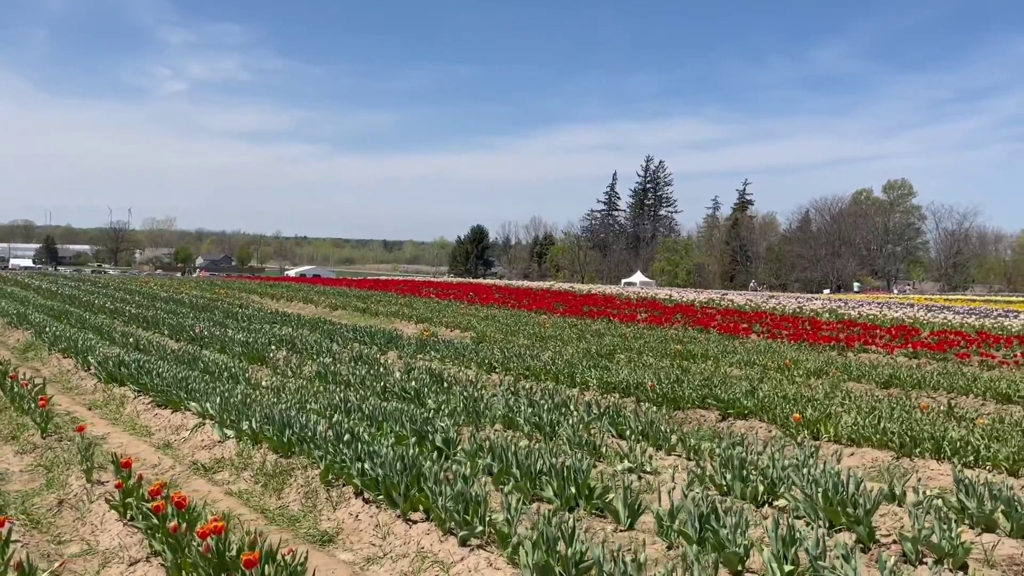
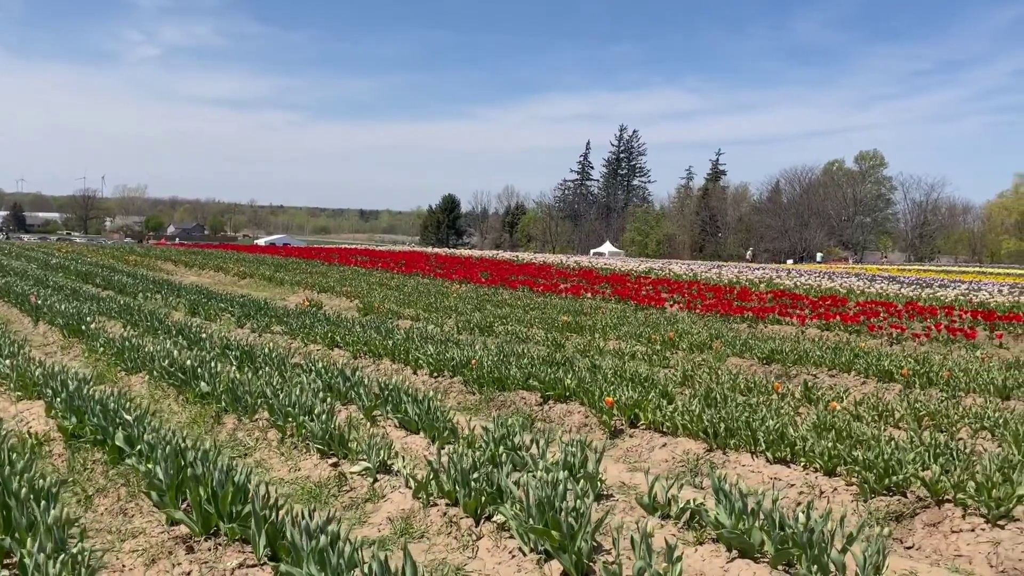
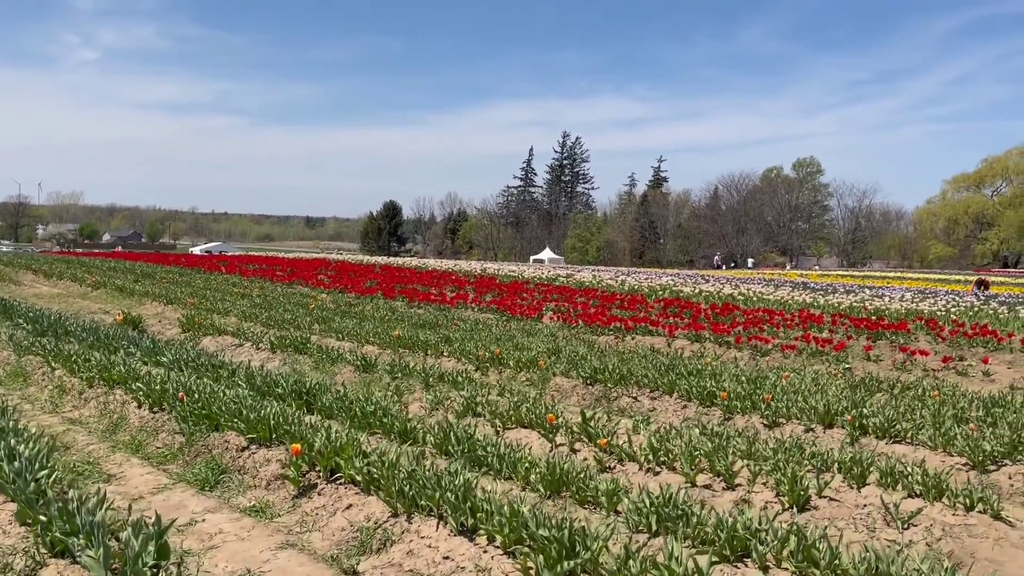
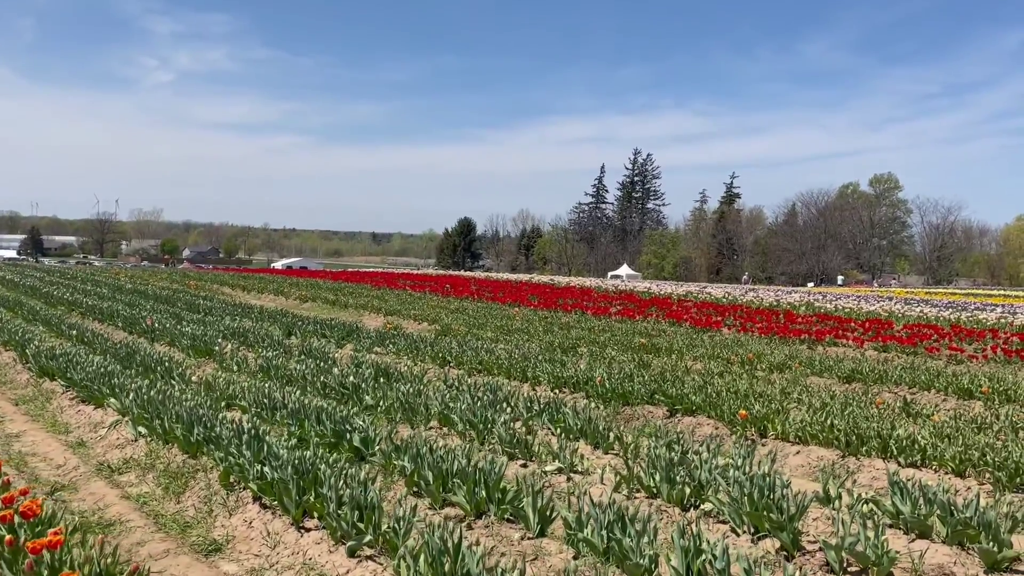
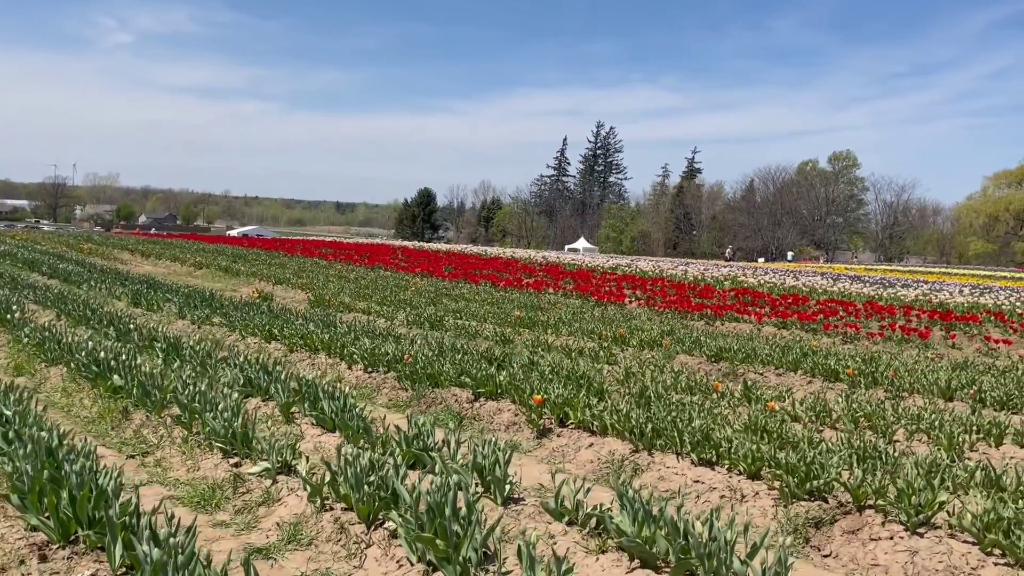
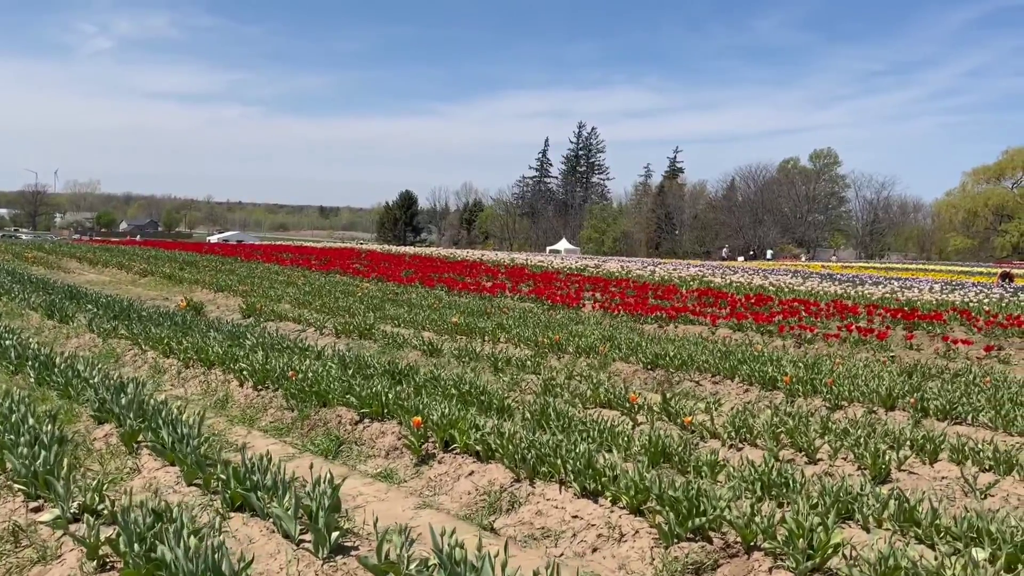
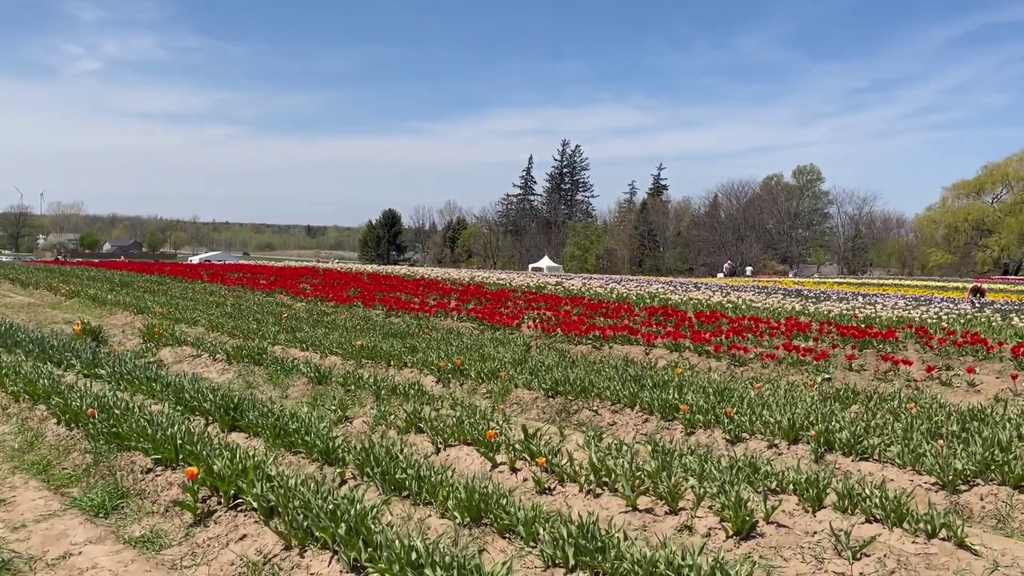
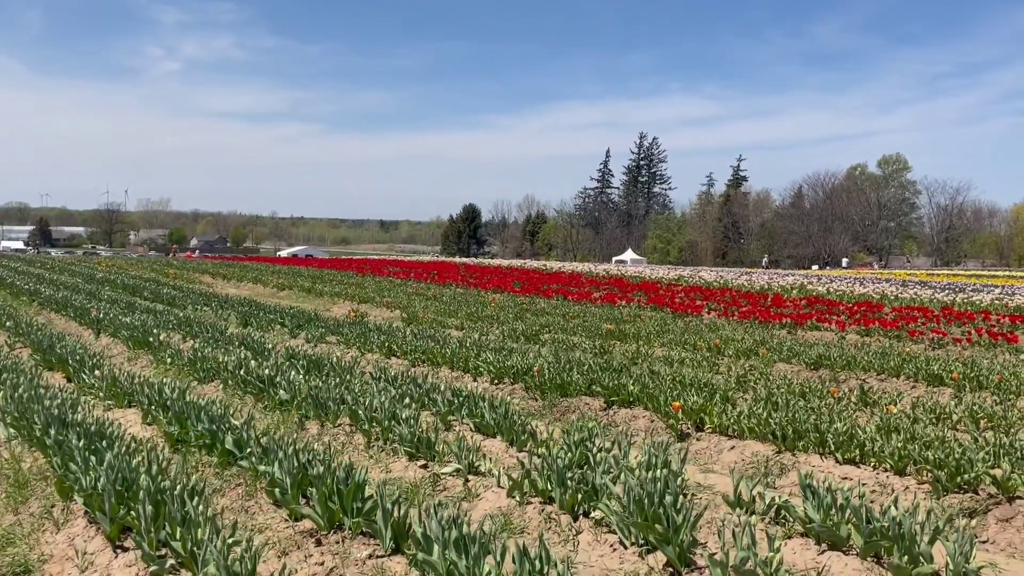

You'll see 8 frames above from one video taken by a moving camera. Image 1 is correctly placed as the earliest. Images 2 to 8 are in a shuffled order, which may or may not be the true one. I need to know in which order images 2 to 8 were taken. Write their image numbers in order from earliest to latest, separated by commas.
4, 8, 2, 5, 6, 3, 7
